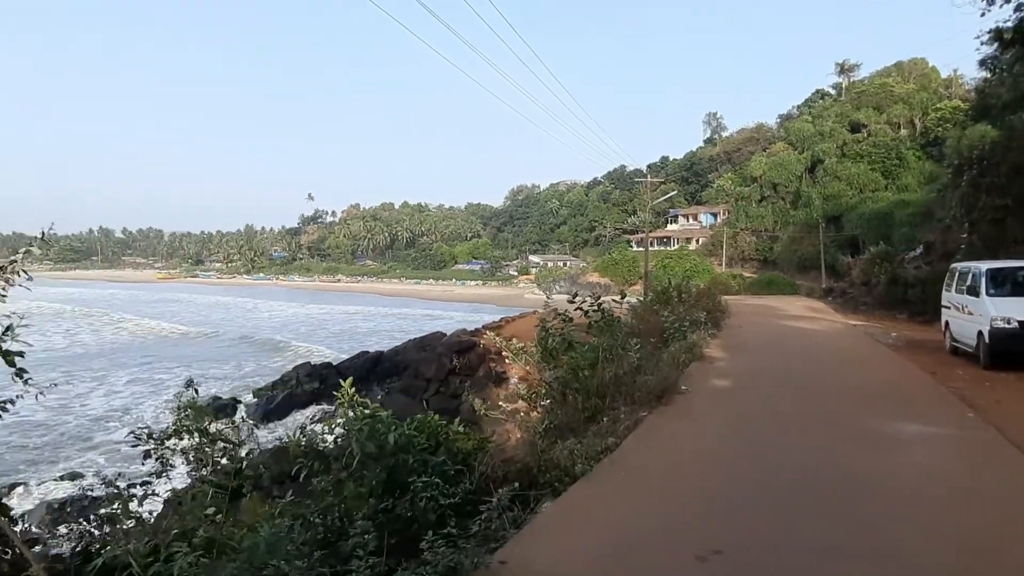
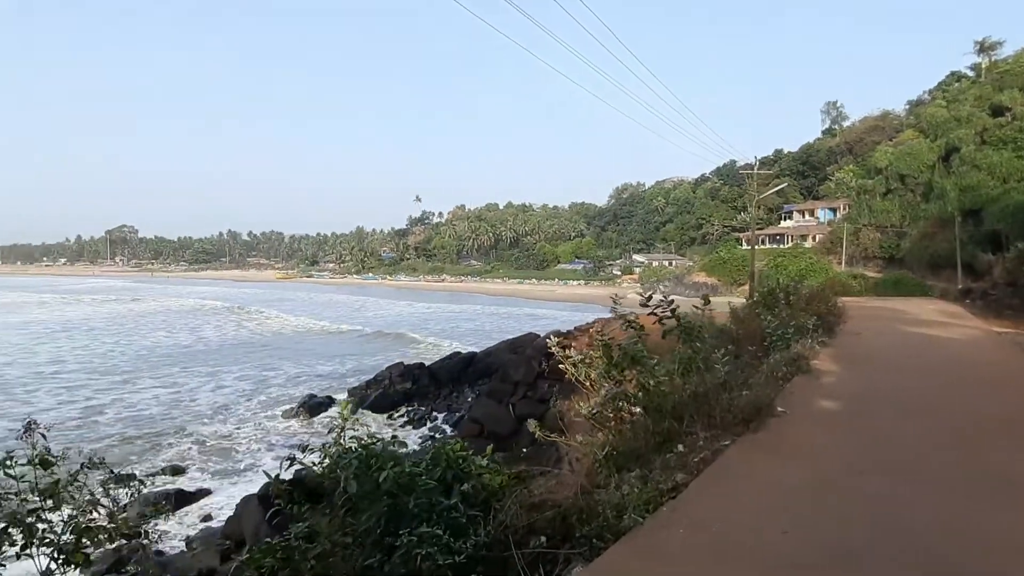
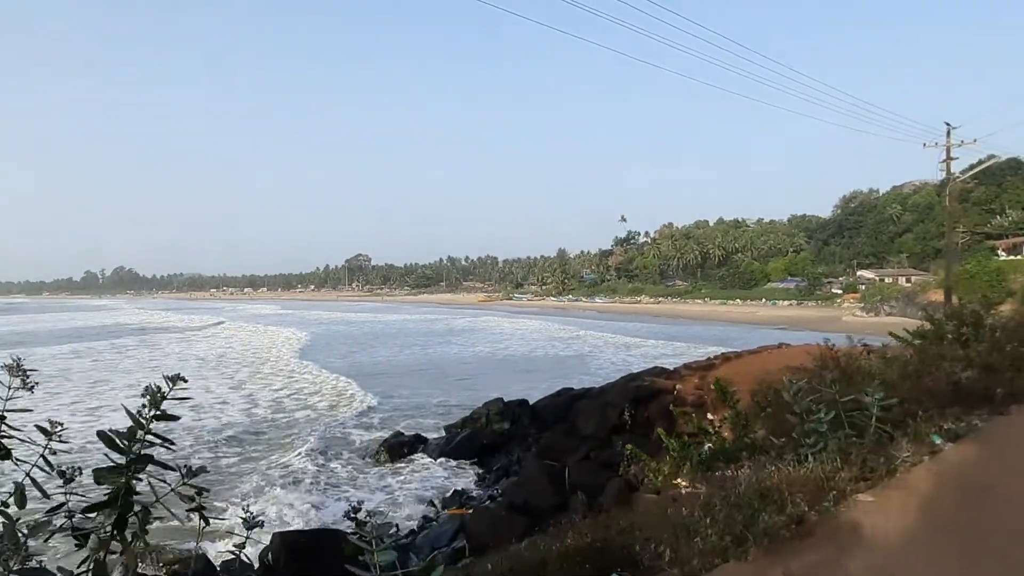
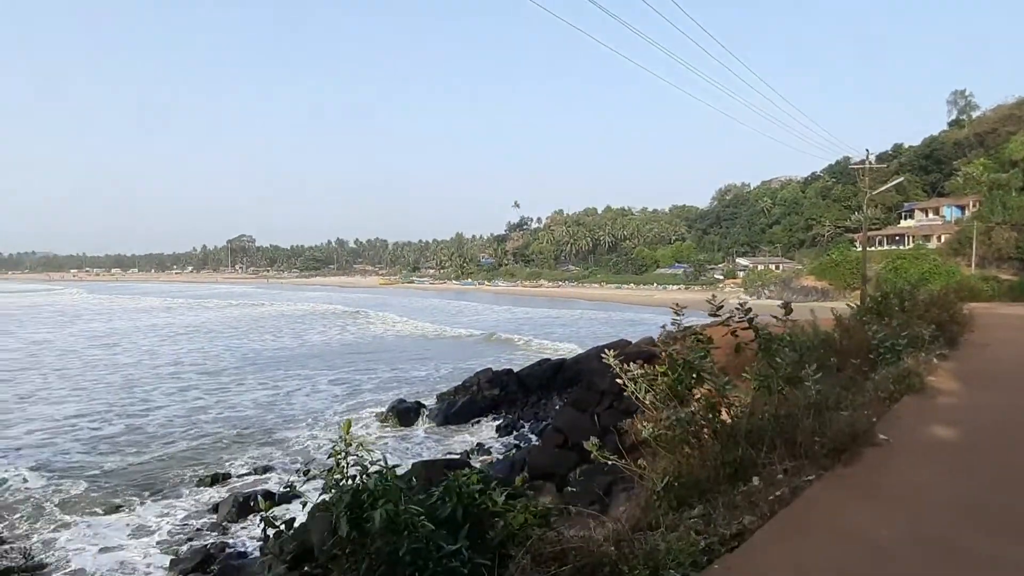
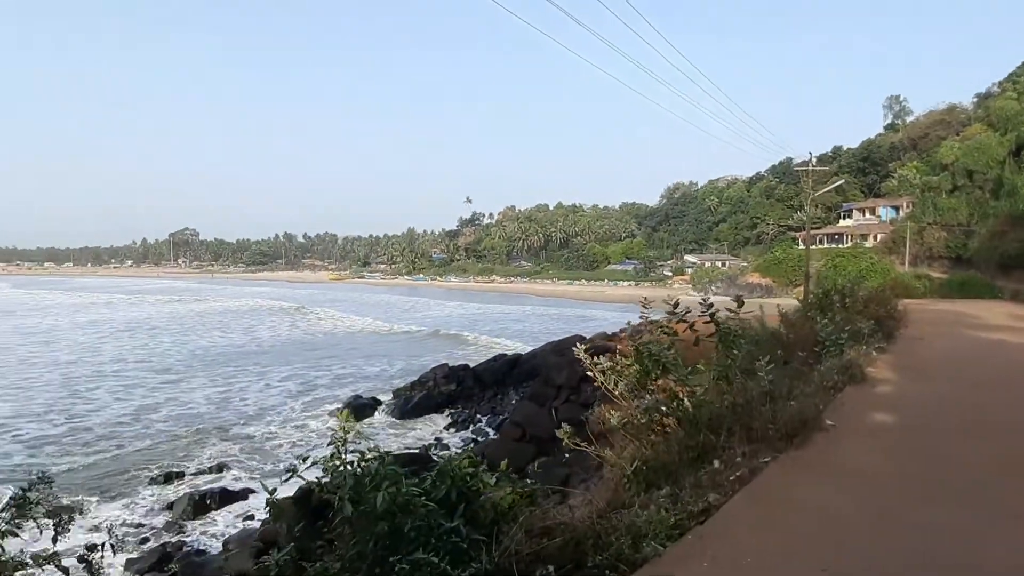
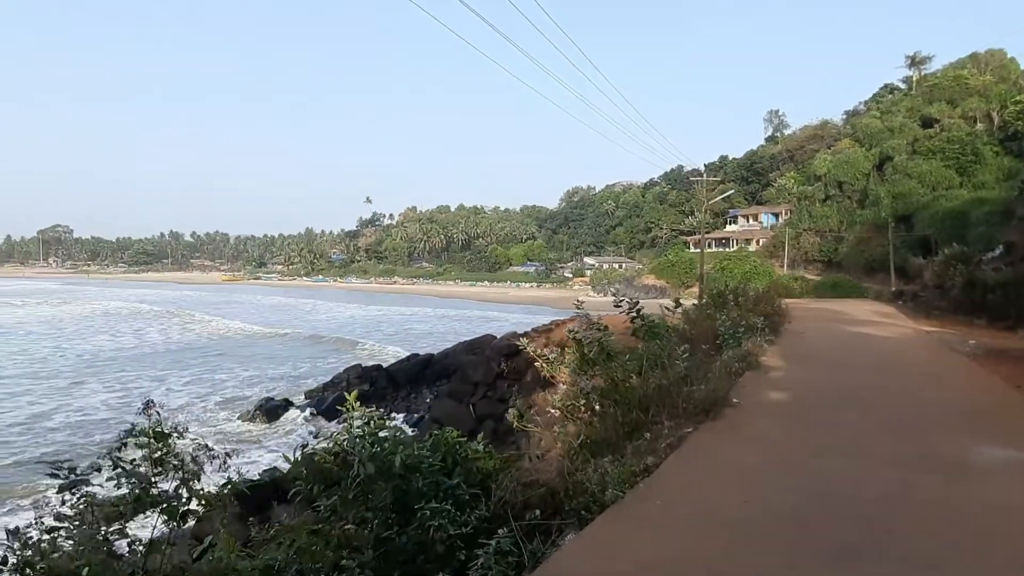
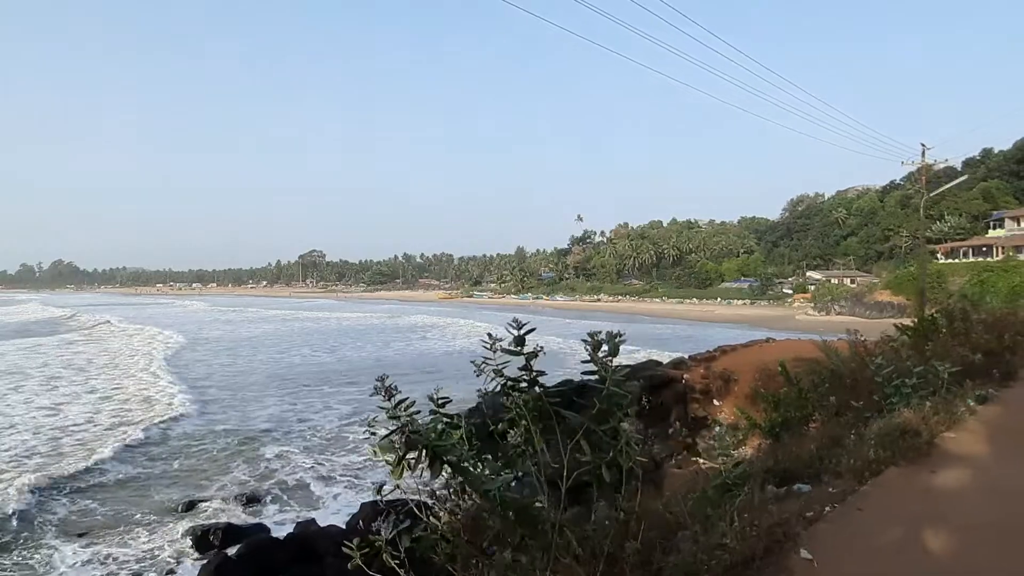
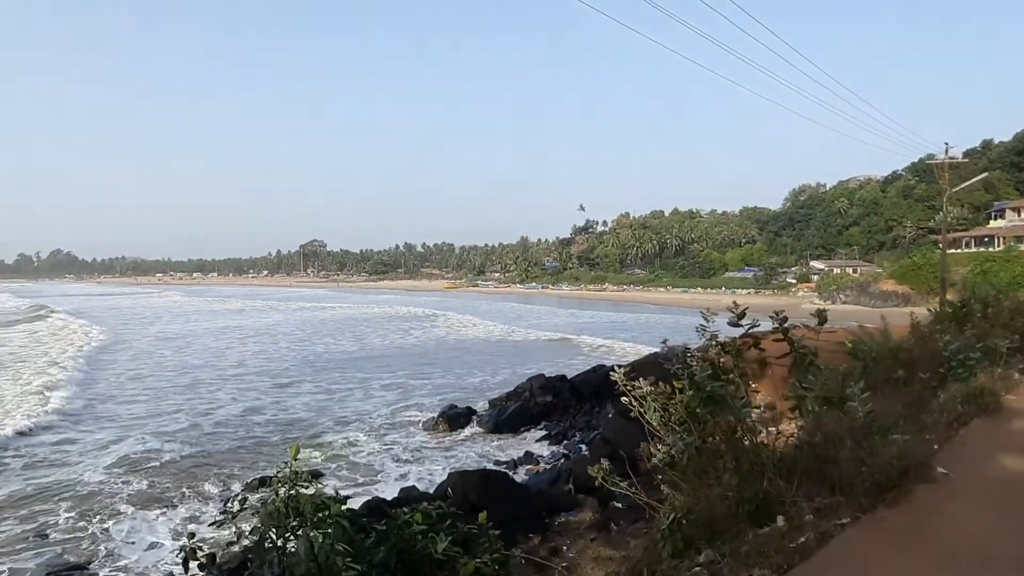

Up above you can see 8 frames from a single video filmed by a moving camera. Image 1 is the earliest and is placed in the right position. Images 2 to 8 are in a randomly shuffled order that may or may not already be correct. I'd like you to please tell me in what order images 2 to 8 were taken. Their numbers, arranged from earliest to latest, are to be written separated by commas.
6, 2, 5, 4, 8, 7, 3
